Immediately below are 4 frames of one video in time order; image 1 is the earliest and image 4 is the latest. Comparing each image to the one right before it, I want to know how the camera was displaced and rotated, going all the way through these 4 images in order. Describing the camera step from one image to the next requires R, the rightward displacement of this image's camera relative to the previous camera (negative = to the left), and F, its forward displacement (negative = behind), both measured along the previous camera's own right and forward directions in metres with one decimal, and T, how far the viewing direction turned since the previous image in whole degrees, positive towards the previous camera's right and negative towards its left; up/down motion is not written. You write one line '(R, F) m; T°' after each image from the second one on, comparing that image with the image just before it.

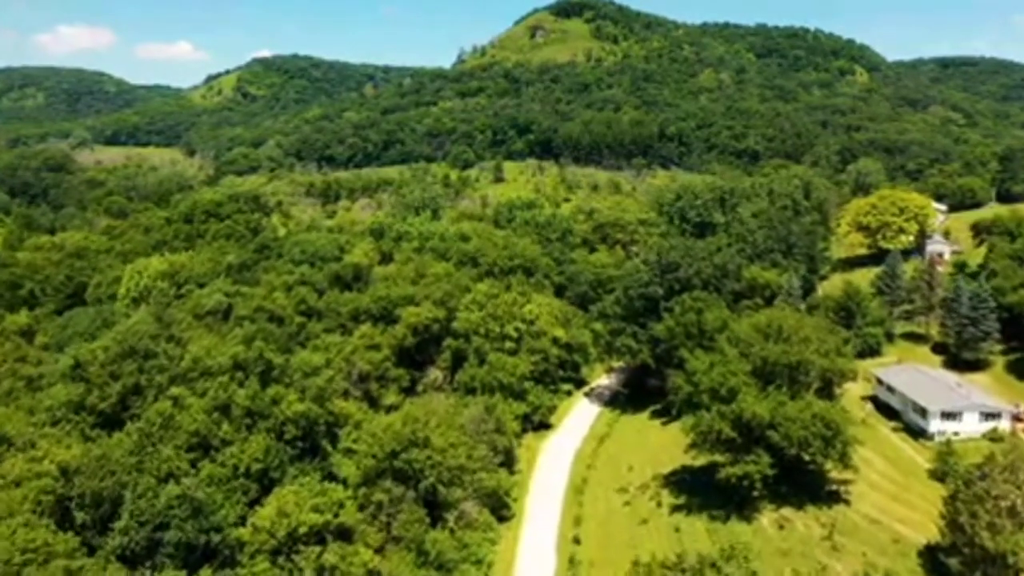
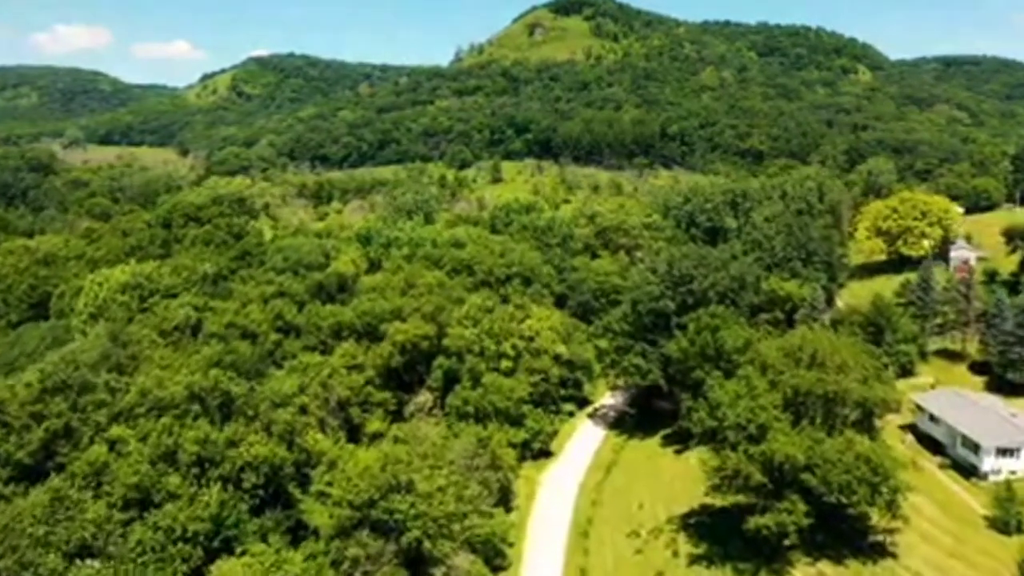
(+0.1, +8.7) m; 0°
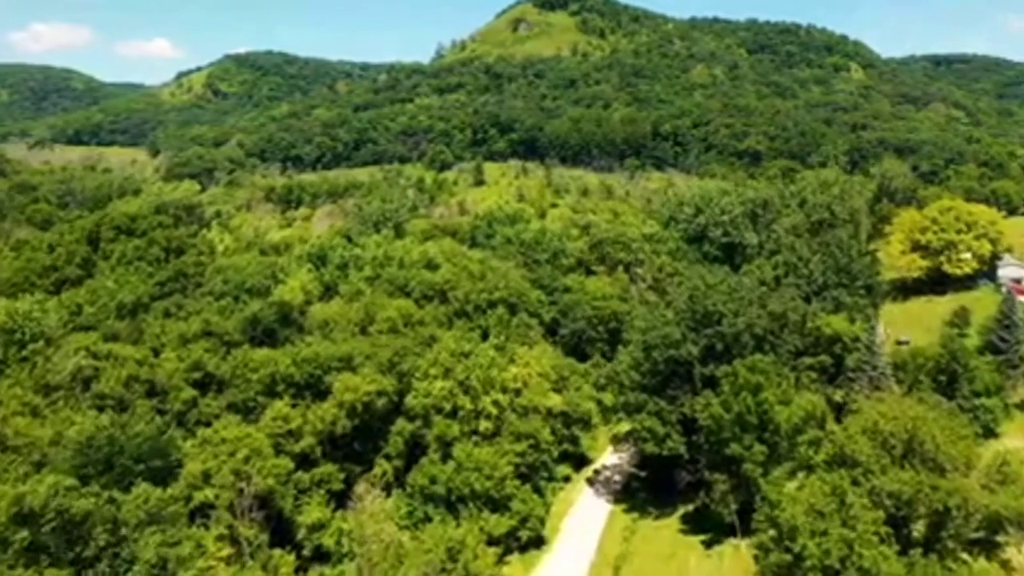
(+0.2, +19.1) m; +1°
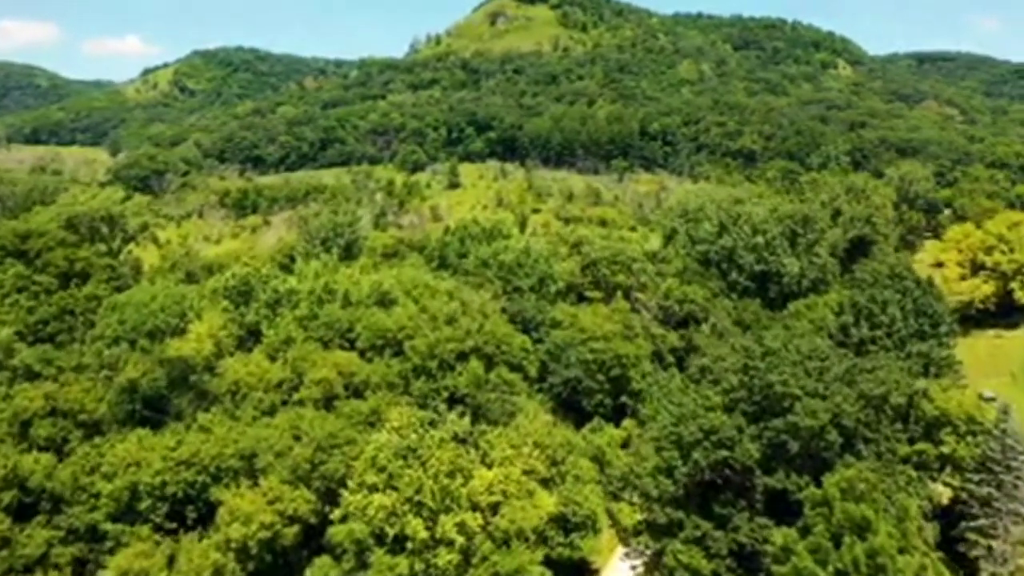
(+0.2, +22.4) m; +1°
